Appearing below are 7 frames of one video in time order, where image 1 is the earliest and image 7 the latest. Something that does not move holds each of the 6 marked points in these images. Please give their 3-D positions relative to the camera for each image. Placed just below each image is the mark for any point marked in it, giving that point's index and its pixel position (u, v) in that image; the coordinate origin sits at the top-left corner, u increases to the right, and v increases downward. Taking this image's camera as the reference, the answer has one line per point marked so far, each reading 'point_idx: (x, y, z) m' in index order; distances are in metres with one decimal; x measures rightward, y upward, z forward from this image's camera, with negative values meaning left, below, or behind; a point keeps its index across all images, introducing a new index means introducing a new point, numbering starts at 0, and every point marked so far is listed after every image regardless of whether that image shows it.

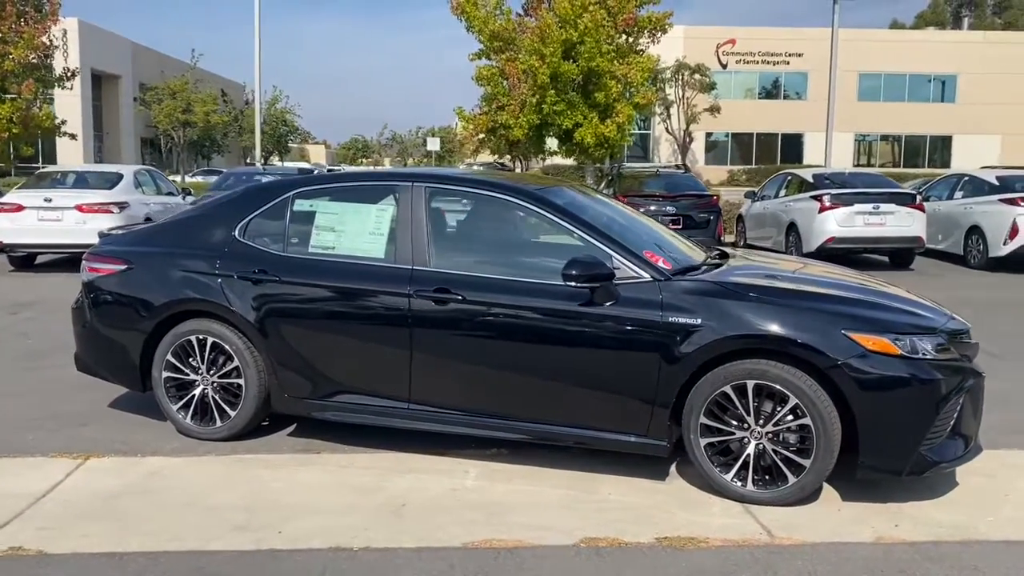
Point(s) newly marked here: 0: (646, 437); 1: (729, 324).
0: (+0.7, -0.8, +4.7) m
1: (+1.1, -0.2, +4.5) m
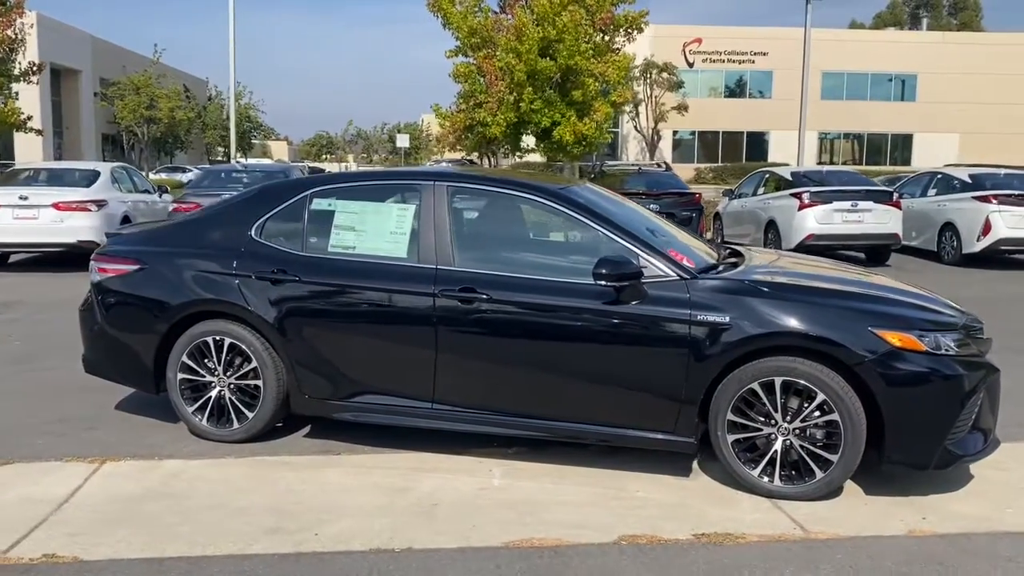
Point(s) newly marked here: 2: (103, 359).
0: (+0.9, -0.8, +4.8) m
1: (+1.3, -0.2, +4.5) m
2: (-2.6, -0.5, +5.7) m
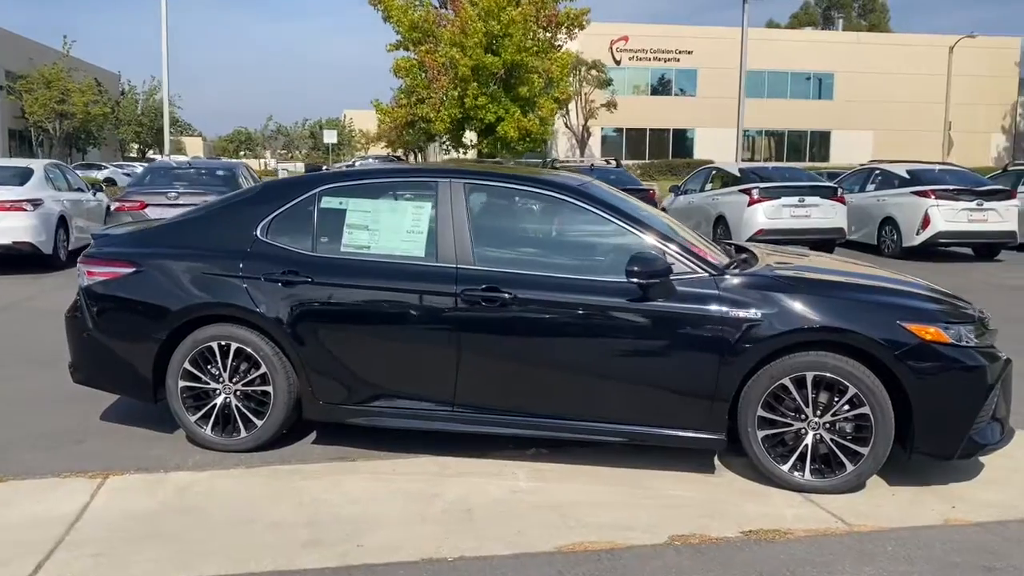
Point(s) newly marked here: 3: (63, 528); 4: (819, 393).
0: (+1.0, -0.8, +4.8) m
1: (+1.4, -0.2, +4.6) m
2: (-2.5, -0.5, +5.4) m
3: (-2.1, -1.1, +4.1) m
4: (+1.6, -0.5, +4.6) m
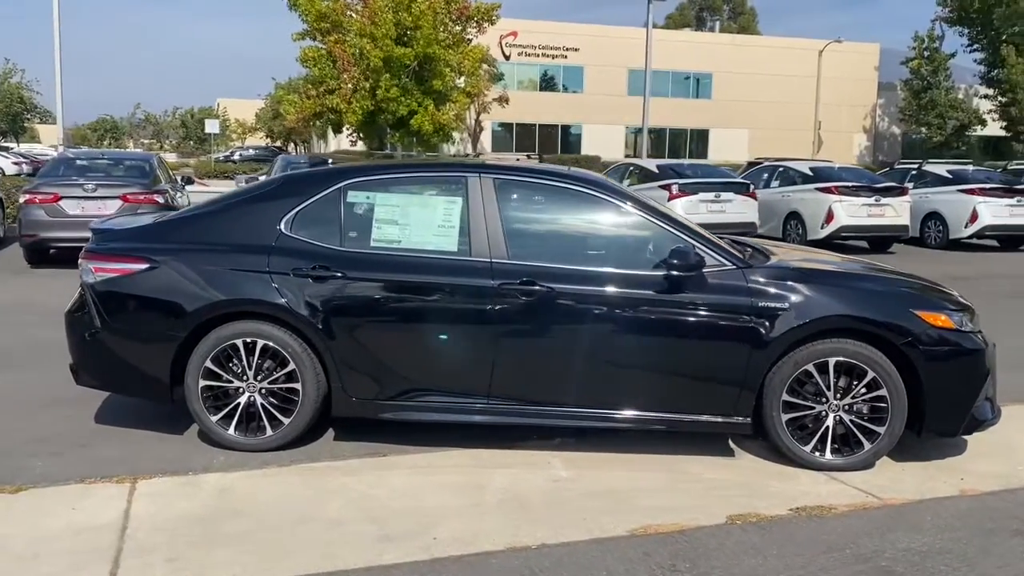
0: (+1.2, -0.7, +5.0) m
1: (+1.6, -0.1, +4.9) m
2: (-2.3, -0.5, +5.1) m
3: (-1.8, -1.1, +4.0) m
4: (+1.8, -0.5, +4.9) m
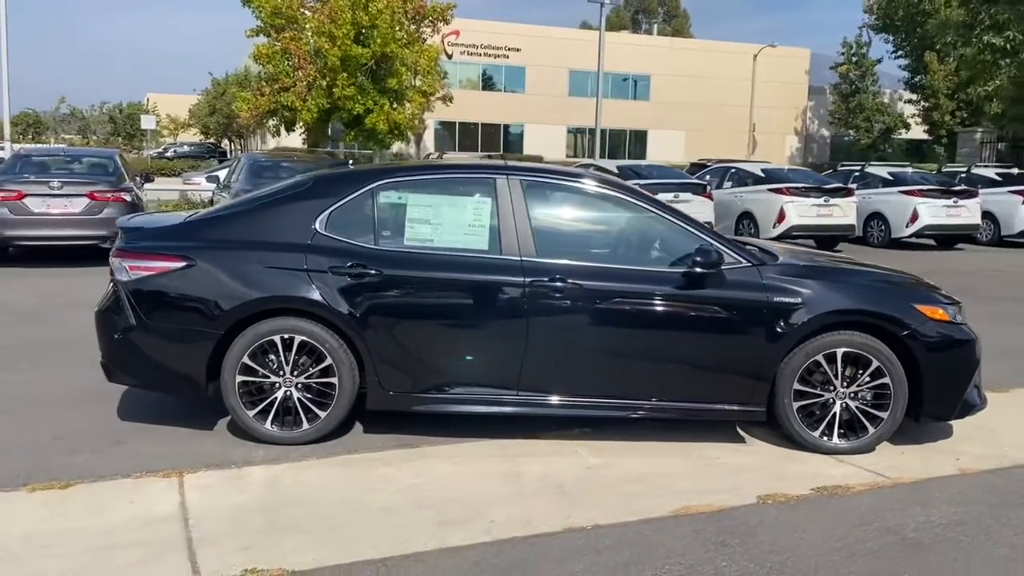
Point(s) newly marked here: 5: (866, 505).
0: (+1.4, -0.7, +5.3) m
1: (+1.8, -0.1, +5.2) m
2: (-2.2, -0.5, +5.2) m
3: (-1.5, -1.1, +4.1) m
4: (+2.0, -0.5, +5.3) m
5: (+1.8, -1.1, +4.4) m
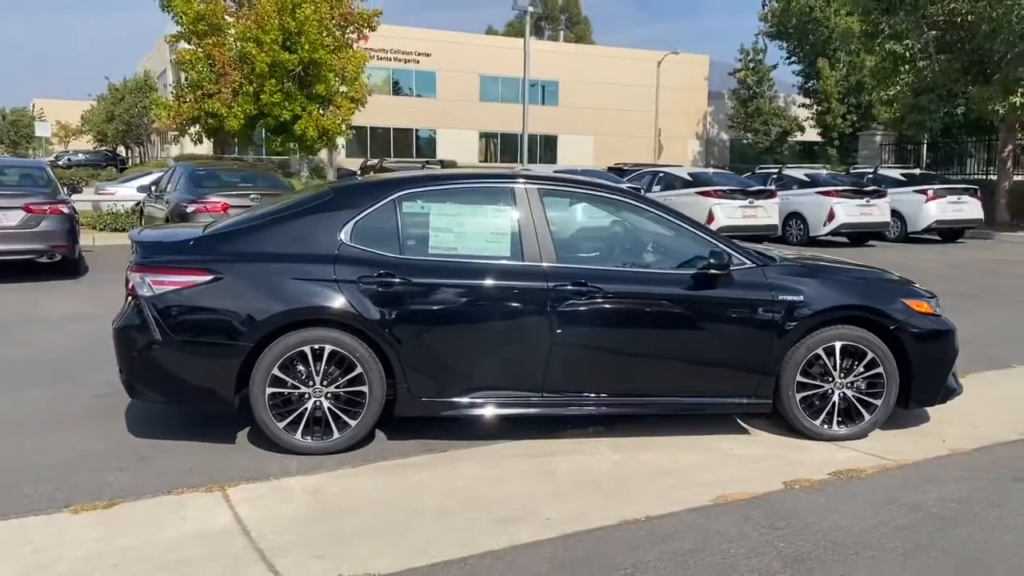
0: (+1.5, -0.7, +5.6) m
1: (+1.9, -0.1, +5.6) m
2: (-2.0, -0.6, +5.1) m
3: (-1.2, -1.2, +4.1) m
4: (+2.1, -0.5, +5.7) m
5: (+2.0, -1.1, +4.8) m
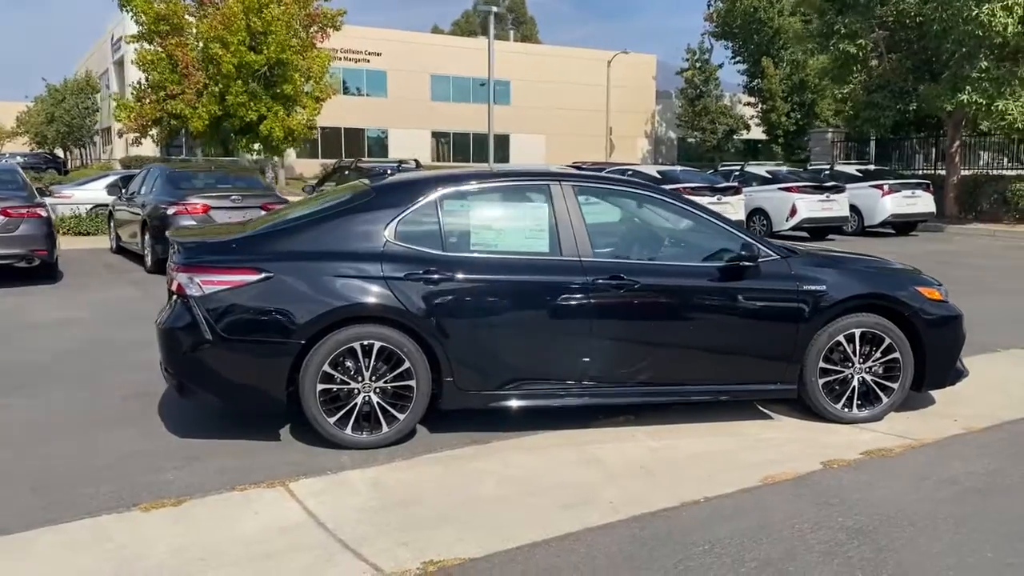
0: (+1.8, -0.6, +5.9) m
1: (+2.2, 0.0, +5.9) m
2: (-1.8, -0.6, +5.2) m
3: (-0.9, -1.1, +4.2) m
4: (+2.3, -0.4, +6.0) m
5: (+2.3, -1.0, +5.1) m
